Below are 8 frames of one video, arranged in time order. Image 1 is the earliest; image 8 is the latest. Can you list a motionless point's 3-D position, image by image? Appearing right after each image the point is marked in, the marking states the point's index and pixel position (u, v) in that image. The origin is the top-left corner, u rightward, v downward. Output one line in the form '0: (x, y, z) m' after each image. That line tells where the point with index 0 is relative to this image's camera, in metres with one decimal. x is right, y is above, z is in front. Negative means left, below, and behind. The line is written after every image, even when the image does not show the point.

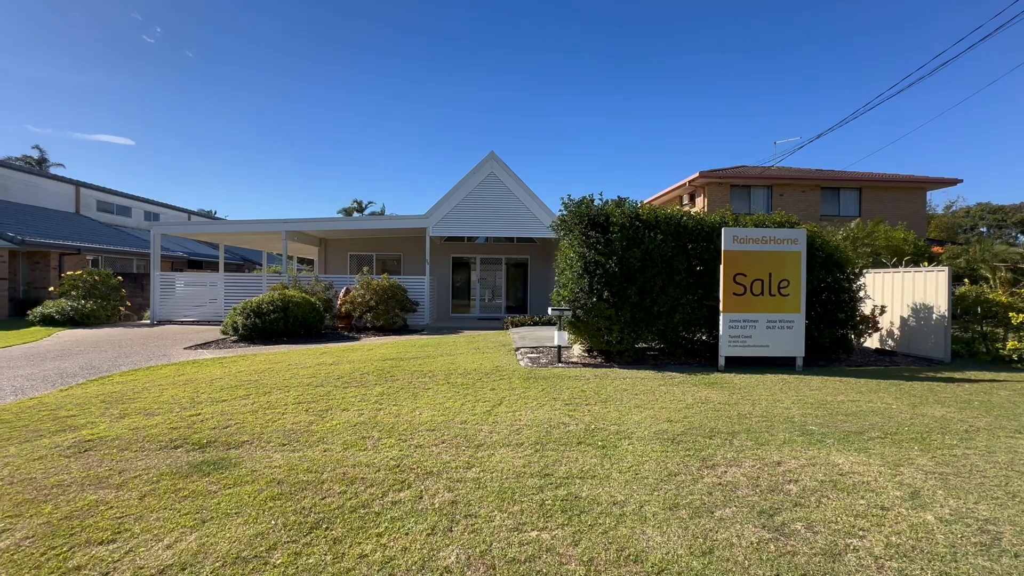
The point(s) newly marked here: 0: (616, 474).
0: (+0.8, -1.4, +3.6) m
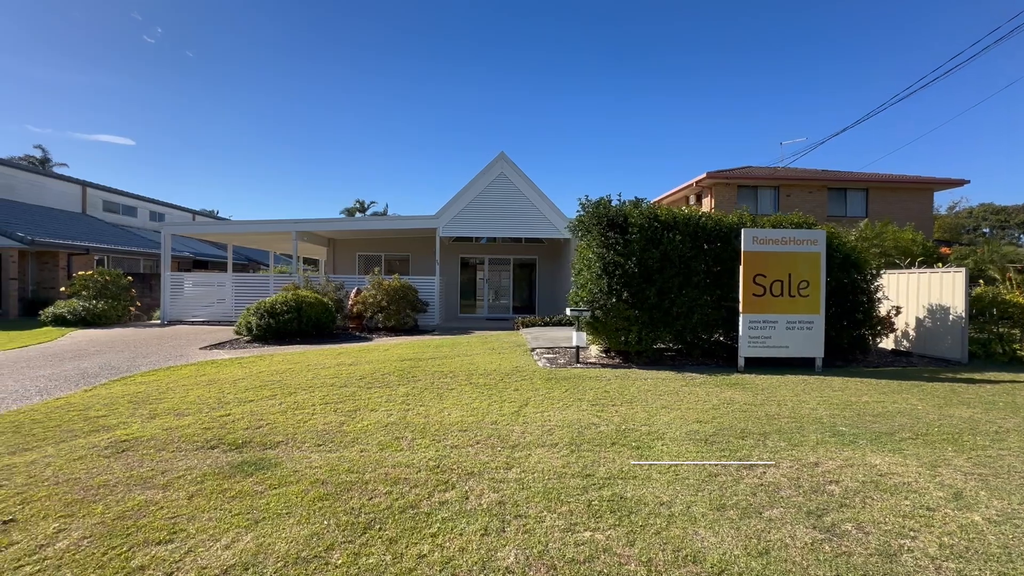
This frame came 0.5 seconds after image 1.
0: (+1.1, -1.4, +3.6) m
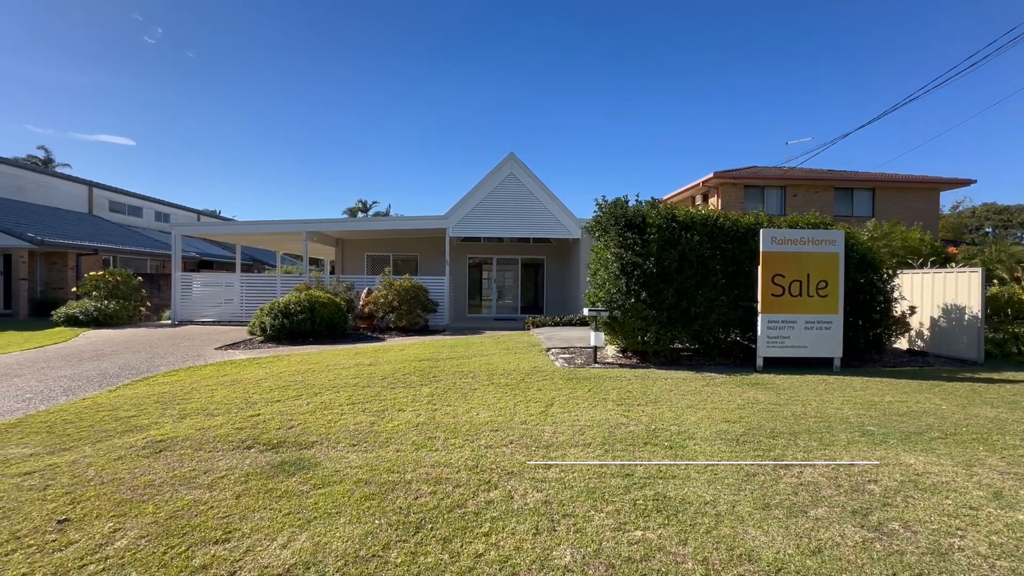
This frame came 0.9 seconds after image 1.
0: (+1.4, -1.4, +3.6) m
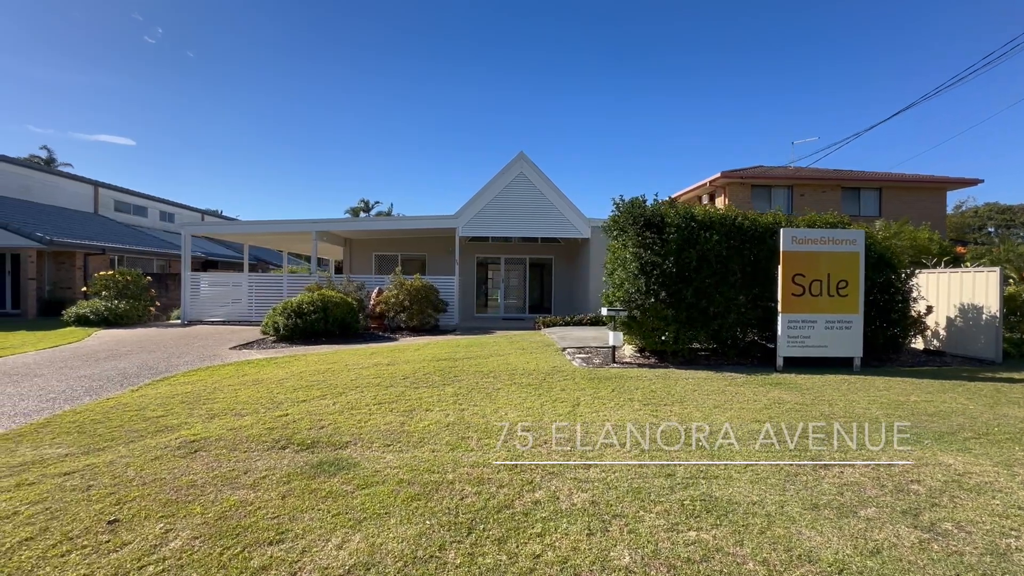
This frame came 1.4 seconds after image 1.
0: (+1.7, -1.4, +3.6) m
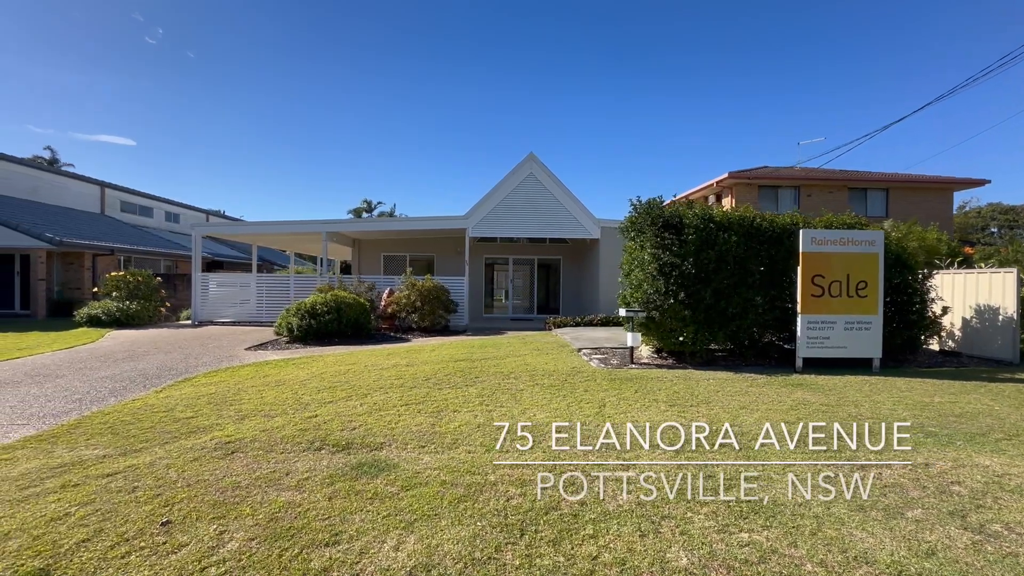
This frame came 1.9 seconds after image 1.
0: (+2.0, -1.4, +3.6) m
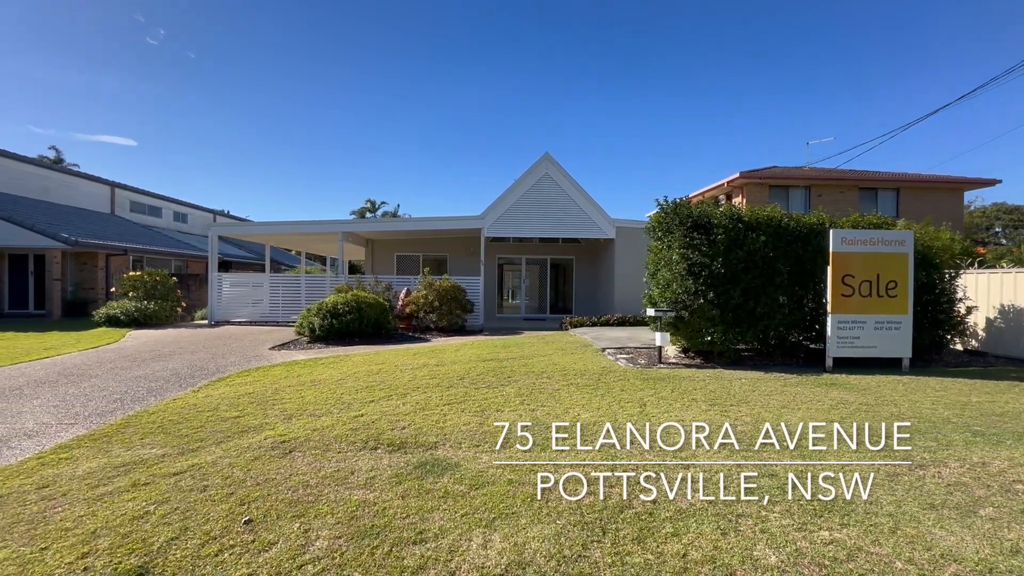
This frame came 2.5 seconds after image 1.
0: (+2.5, -1.4, +3.6) m
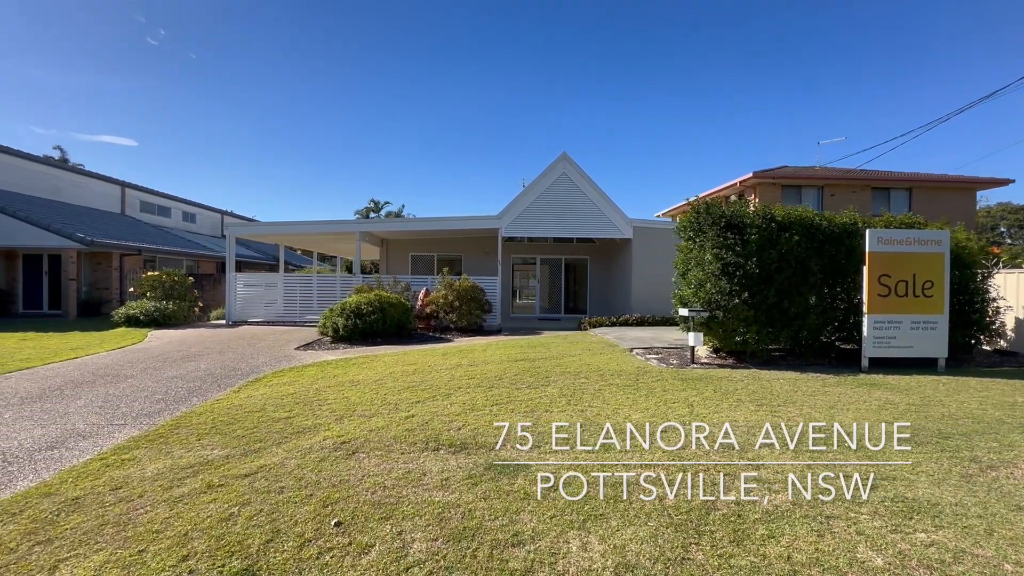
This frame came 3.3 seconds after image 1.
0: (+3.0, -1.4, +3.6) m
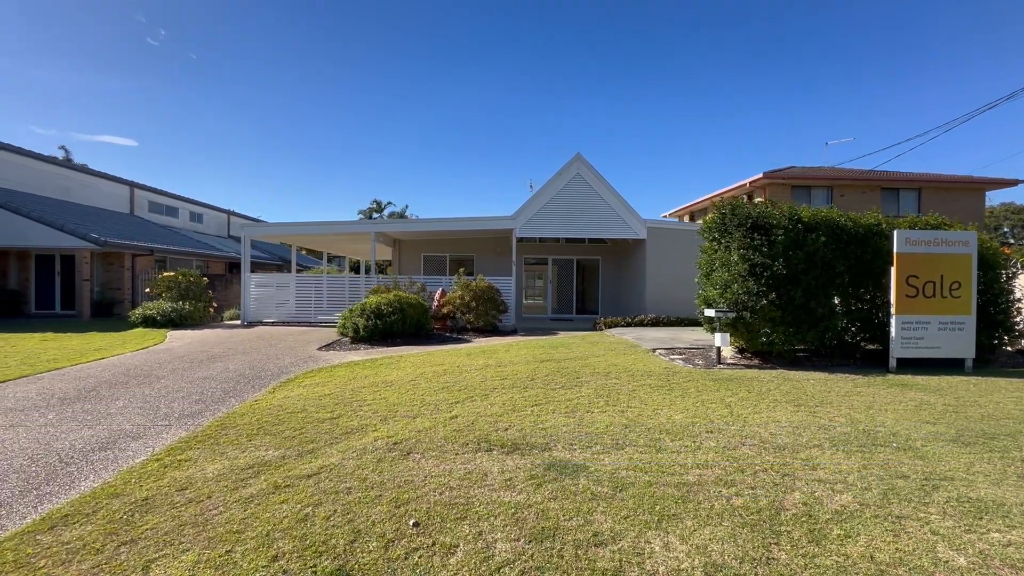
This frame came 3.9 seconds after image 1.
0: (+3.4, -1.4, +3.6) m
